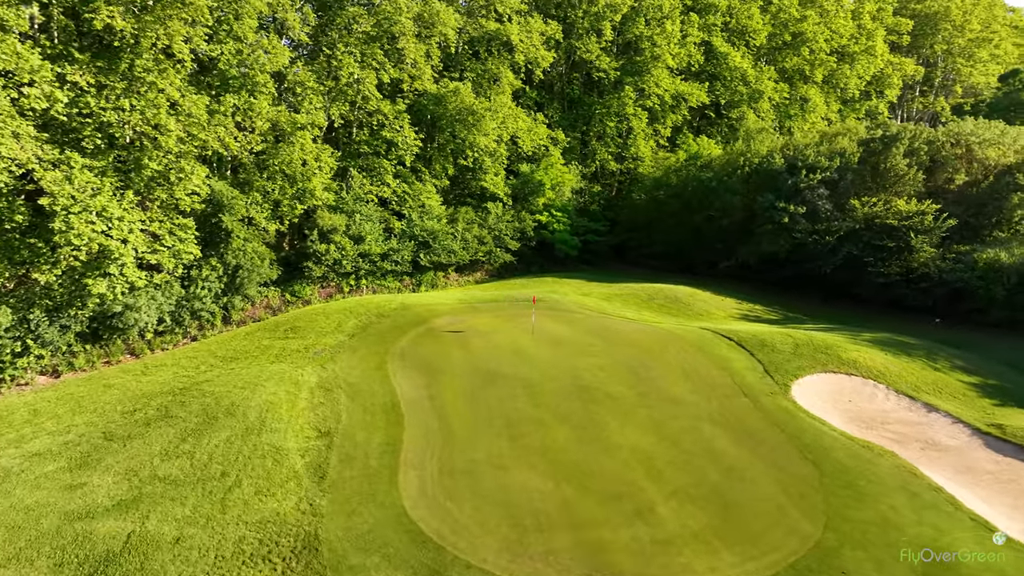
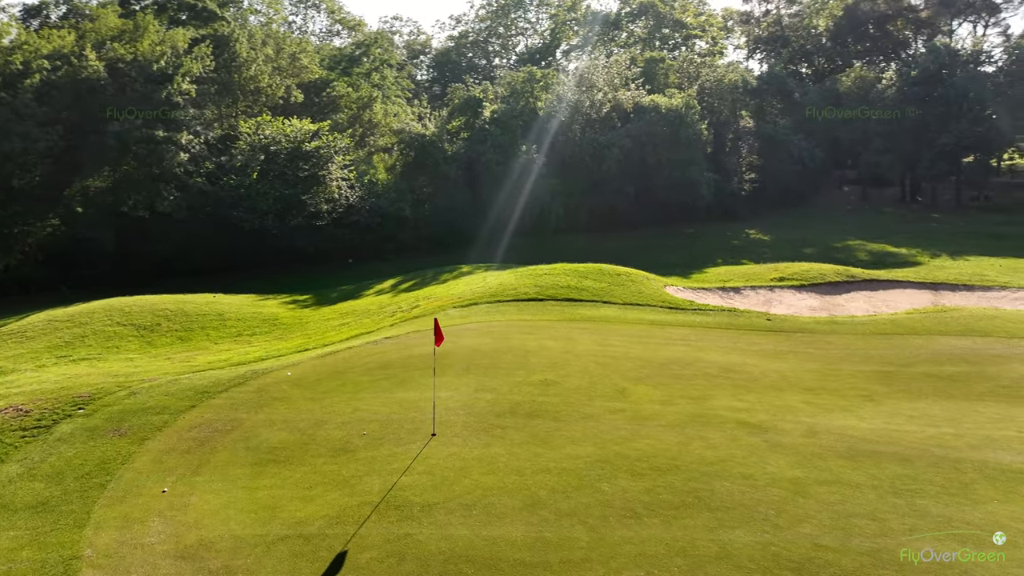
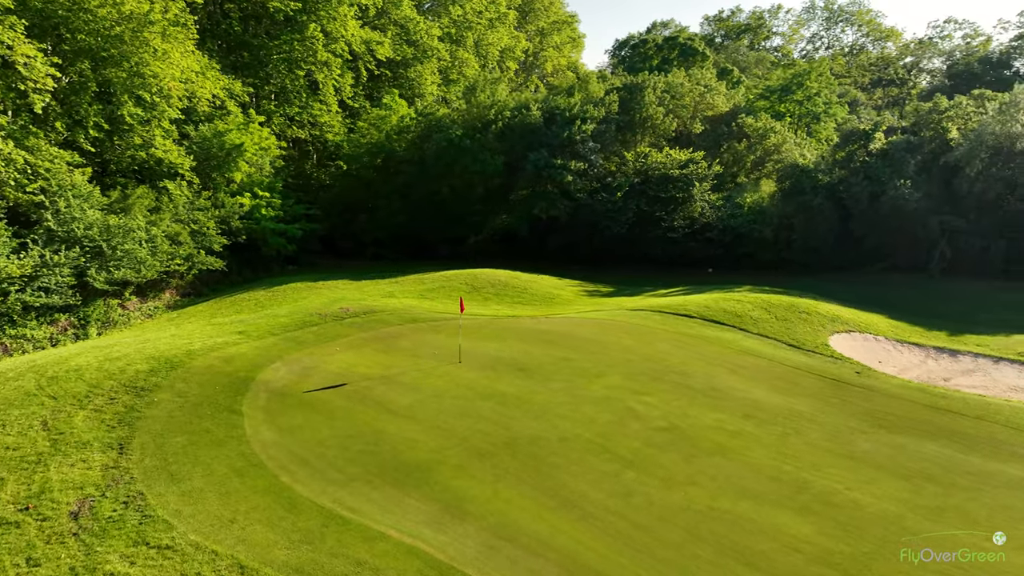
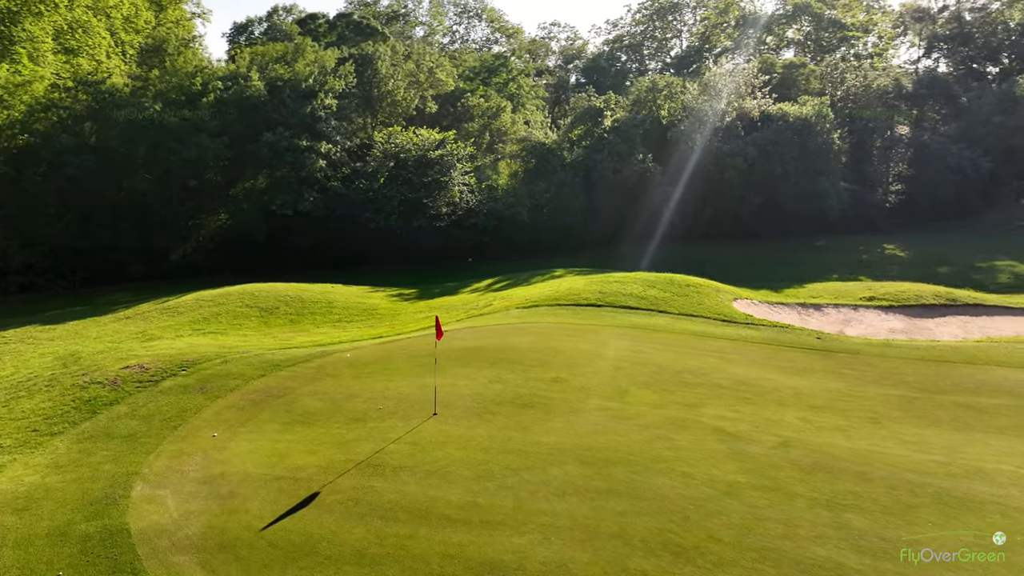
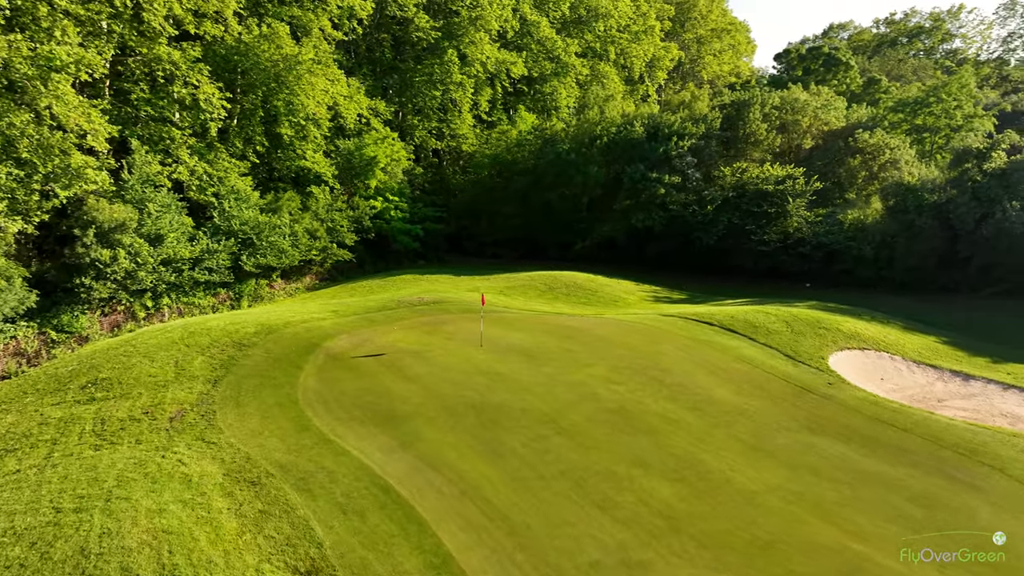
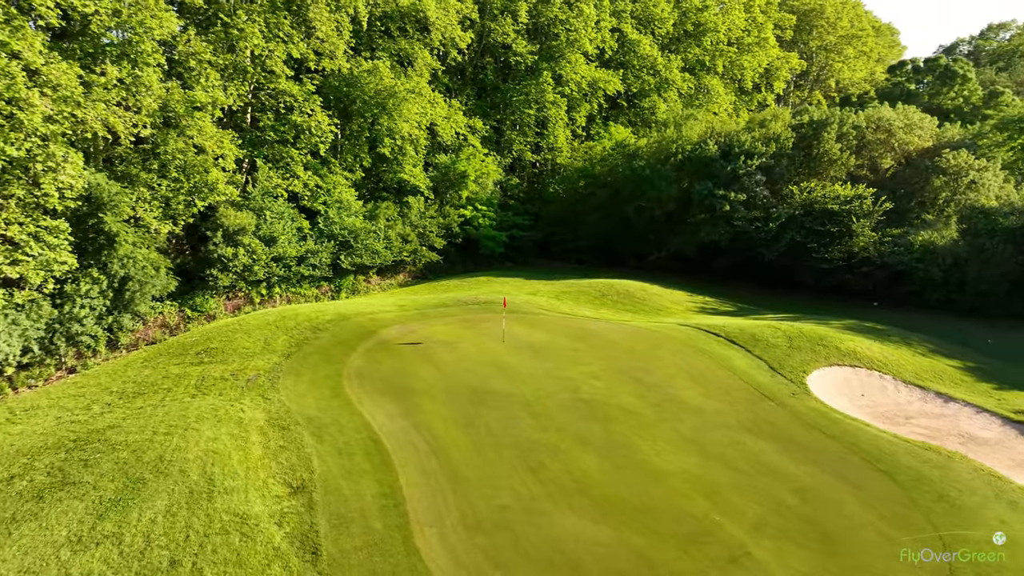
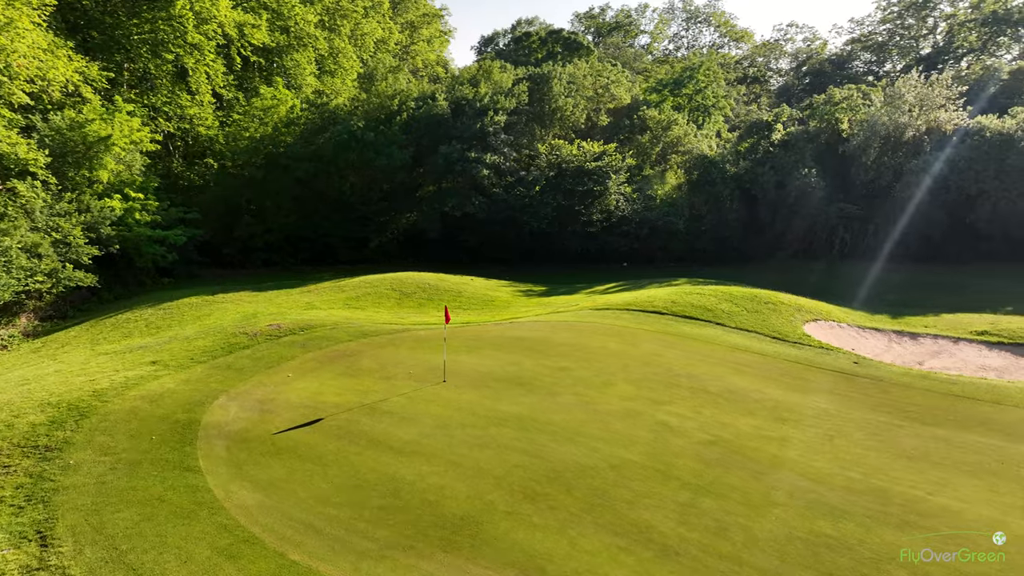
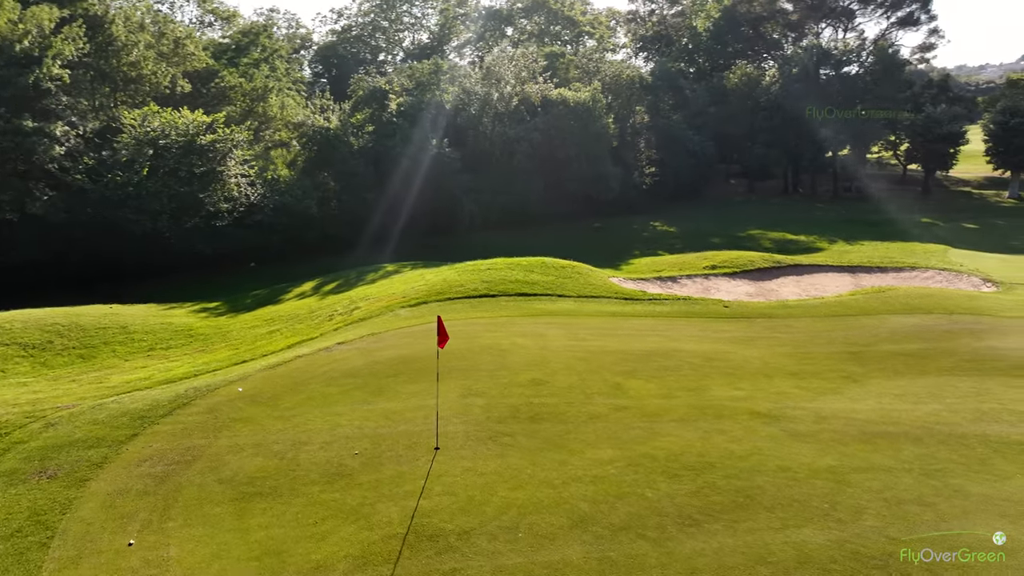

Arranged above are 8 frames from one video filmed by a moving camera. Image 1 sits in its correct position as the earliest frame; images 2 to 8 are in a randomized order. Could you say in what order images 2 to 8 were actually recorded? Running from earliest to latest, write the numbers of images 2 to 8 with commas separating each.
6, 5, 3, 7, 4, 2, 8
